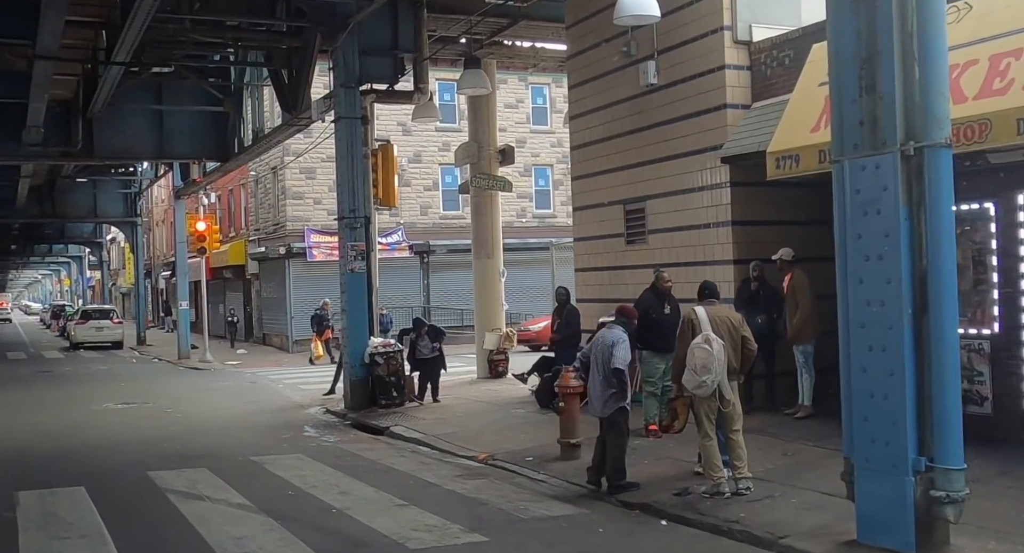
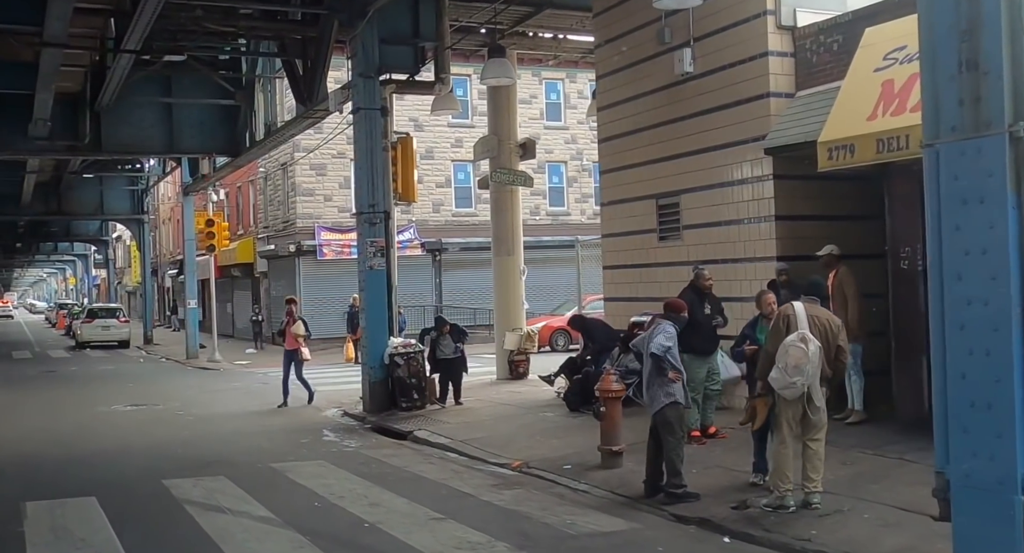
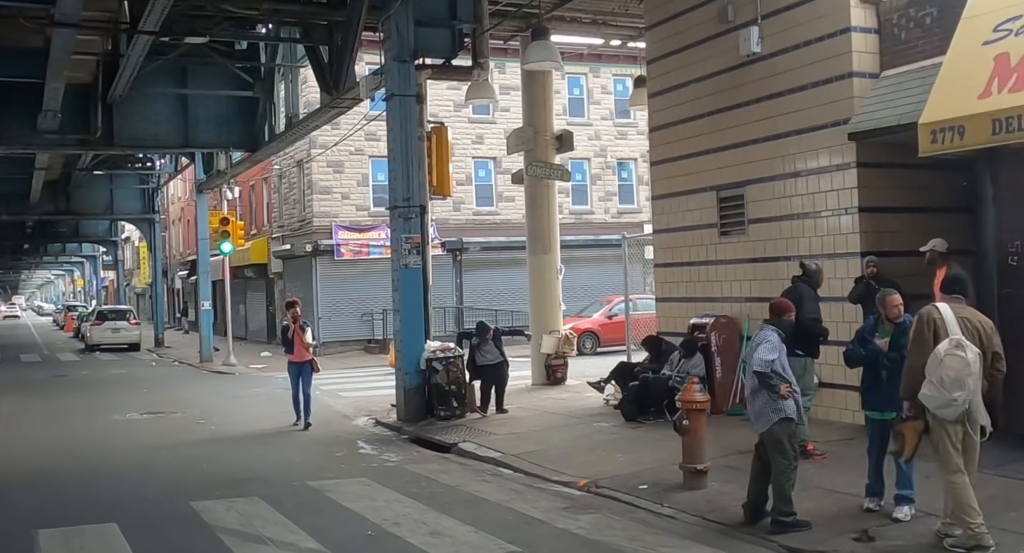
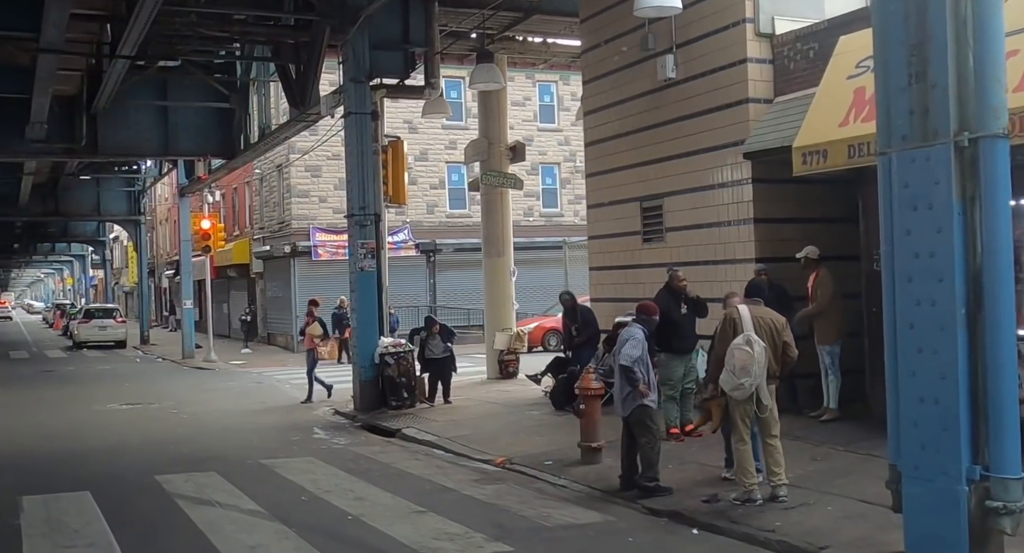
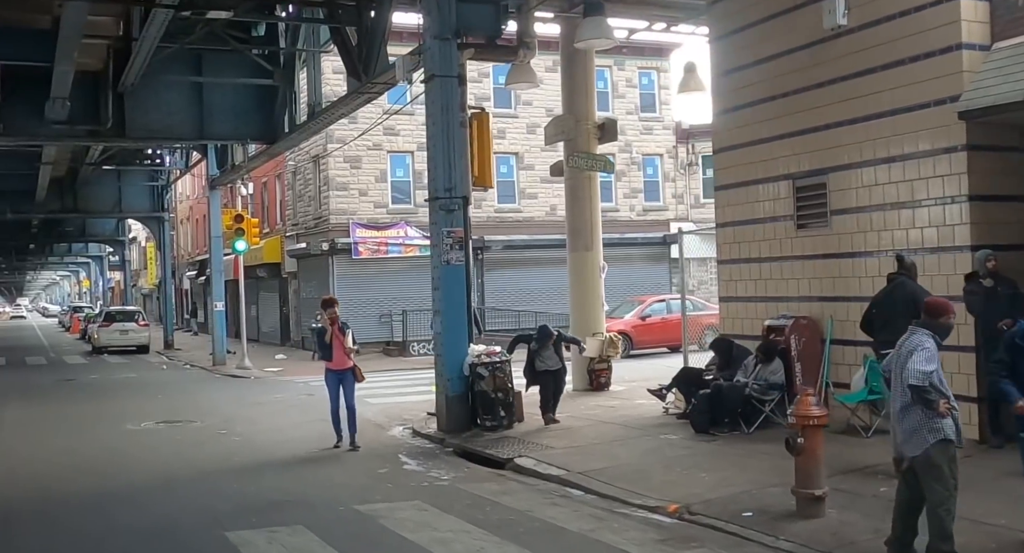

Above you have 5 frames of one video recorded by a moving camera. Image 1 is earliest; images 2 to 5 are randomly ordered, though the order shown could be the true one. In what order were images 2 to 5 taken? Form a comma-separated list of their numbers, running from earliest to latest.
4, 2, 3, 5
